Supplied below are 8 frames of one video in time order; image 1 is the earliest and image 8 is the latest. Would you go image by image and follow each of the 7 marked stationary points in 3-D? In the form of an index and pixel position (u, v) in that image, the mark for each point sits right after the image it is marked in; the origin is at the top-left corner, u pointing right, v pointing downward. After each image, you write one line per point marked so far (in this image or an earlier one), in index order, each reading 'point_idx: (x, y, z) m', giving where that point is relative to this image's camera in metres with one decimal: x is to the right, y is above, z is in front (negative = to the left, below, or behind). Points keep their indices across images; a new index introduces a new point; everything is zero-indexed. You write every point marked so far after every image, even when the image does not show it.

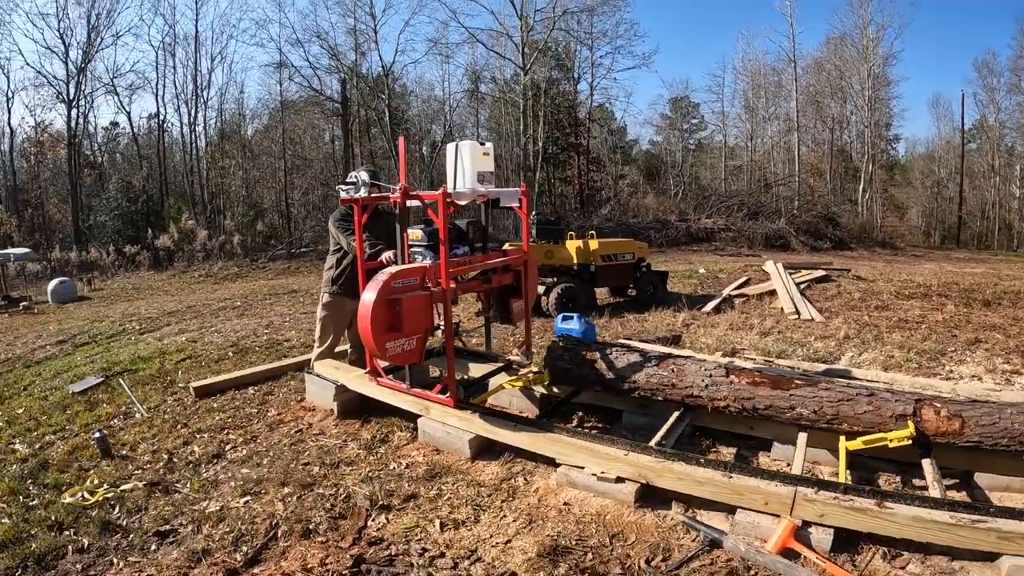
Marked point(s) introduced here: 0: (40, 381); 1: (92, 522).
0: (-4.4, -0.8, +6.2) m
1: (-1.9, -1.1, +3.1) m
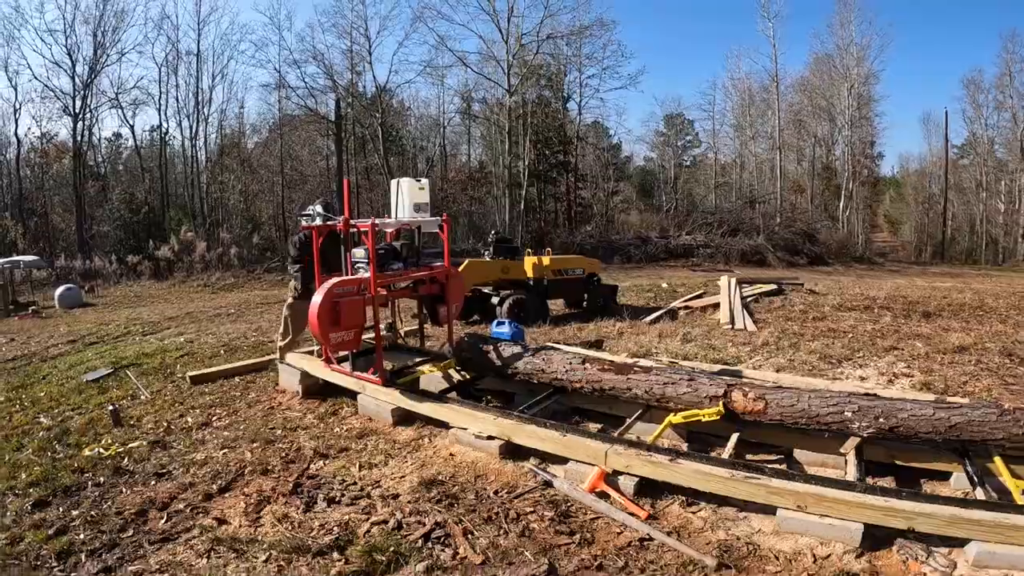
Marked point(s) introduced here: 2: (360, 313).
0: (-5.0, -0.9, +7.1) m
1: (-2.5, -1.1, +4.0) m
2: (-1.0, -0.2, +4.3) m
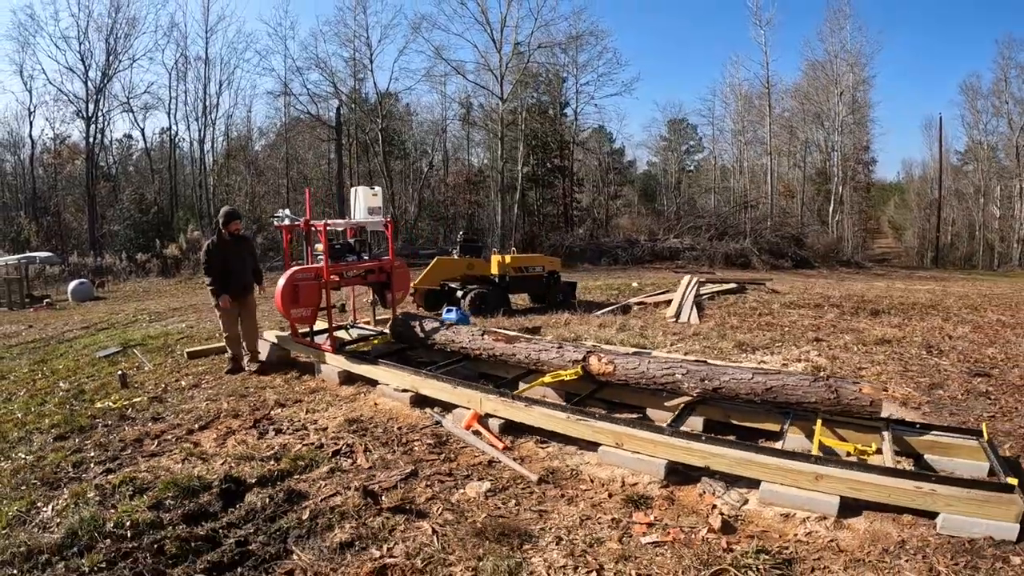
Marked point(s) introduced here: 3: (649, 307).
0: (-5.6, -0.8, +8.2) m
1: (-3.2, -1.0, +5.1) m
2: (-1.7, 0.0, +5.4) m
3: (+2.5, -0.4, +11.2) m
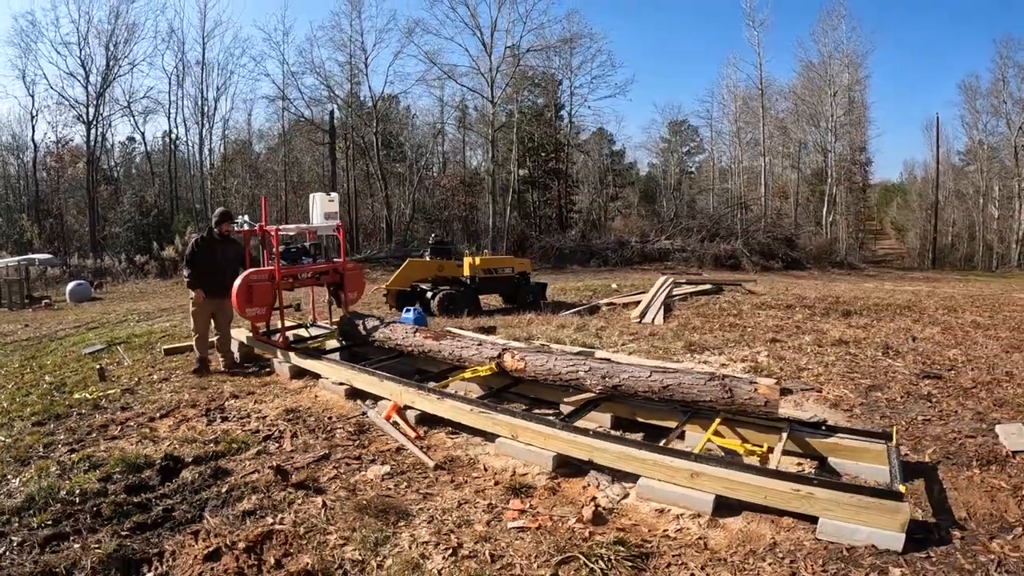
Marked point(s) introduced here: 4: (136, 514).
0: (-6.1, -0.8, +8.6) m
1: (-3.7, -1.0, +5.5) m
2: (-2.2, -0.1, +5.8) m
3: (+2.0, -0.4, +11.6) m
4: (-2.0, -1.2, +3.3) m
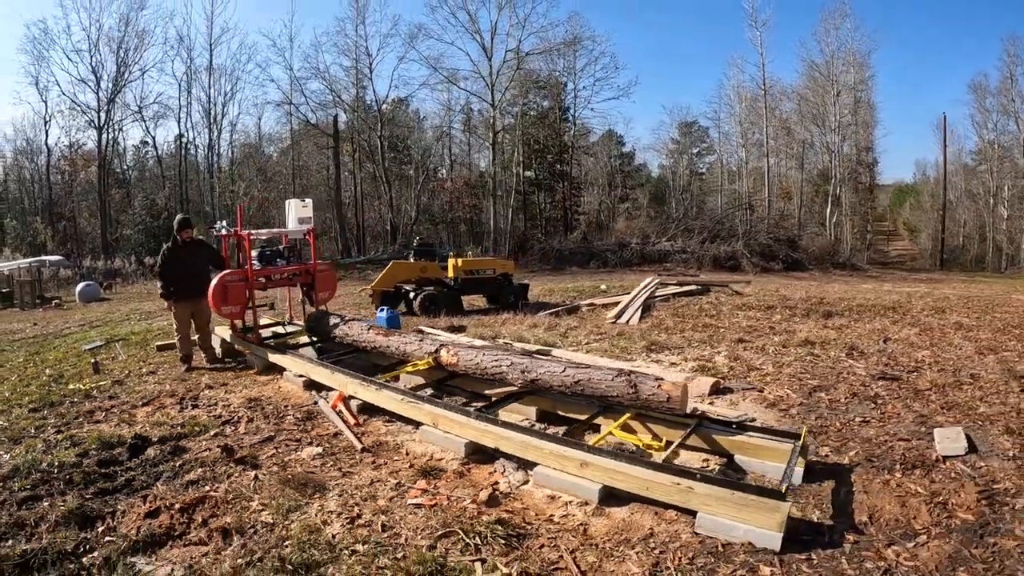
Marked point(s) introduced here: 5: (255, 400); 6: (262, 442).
0: (-6.5, -0.8, +9.2) m
1: (-4.2, -1.0, +6.0) m
2: (-2.7, -0.1, +6.2) m
3: (+1.6, -0.4, +11.9) m
4: (-2.5, -1.2, +3.8) m
5: (-2.1, -0.9, +5.2) m
6: (-1.6, -1.0, +4.1) m
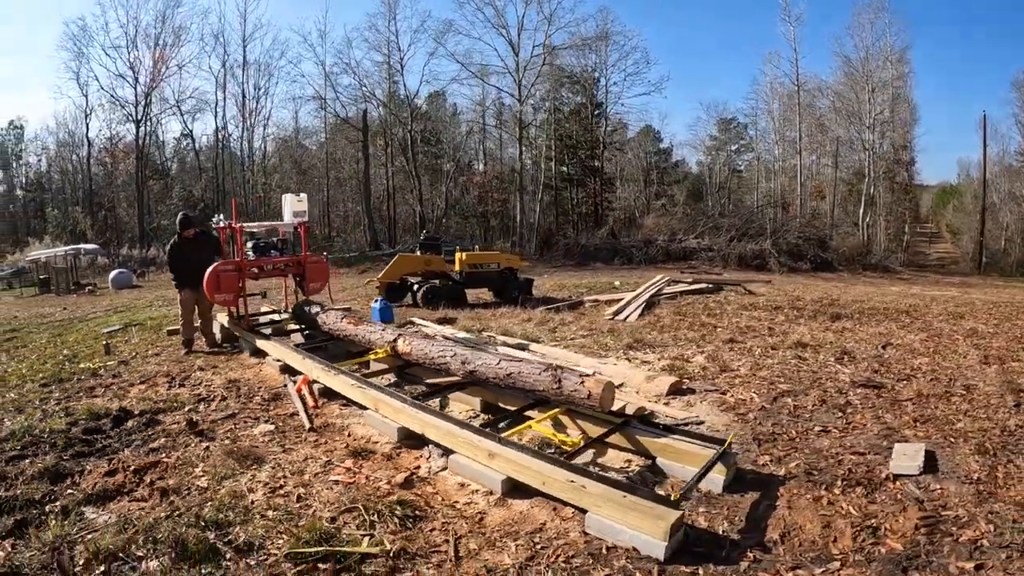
0: (-6.6, -0.6, +9.8) m
1: (-4.5, -0.9, +6.5) m
2: (-2.9, 0.0, +6.7) m
3: (+1.7, -0.3, +12.1) m
4: (-2.9, -1.1, +4.2) m
5: (-2.4, -0.8, +5.6) m
6: (-2.0, -0.9, +4.5) m
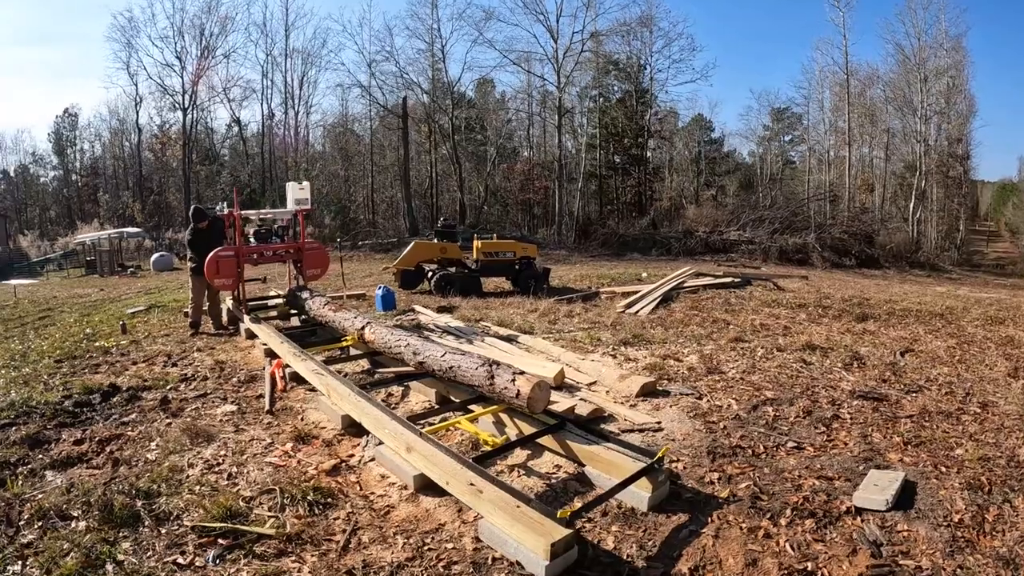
0: (-6.5, -0.3, +10.4) m
1: (-4.6, -0.7, +7.0) m
2: (-3.0, +0.2, +7.0) m
3: (+2.0, -0.2, +12.0) m
4: (-3.2, -1.0, +4.6) m
5: (-2.7, -0.7, +5.9) m
6: (-2.4, -0.8, +4.8) m
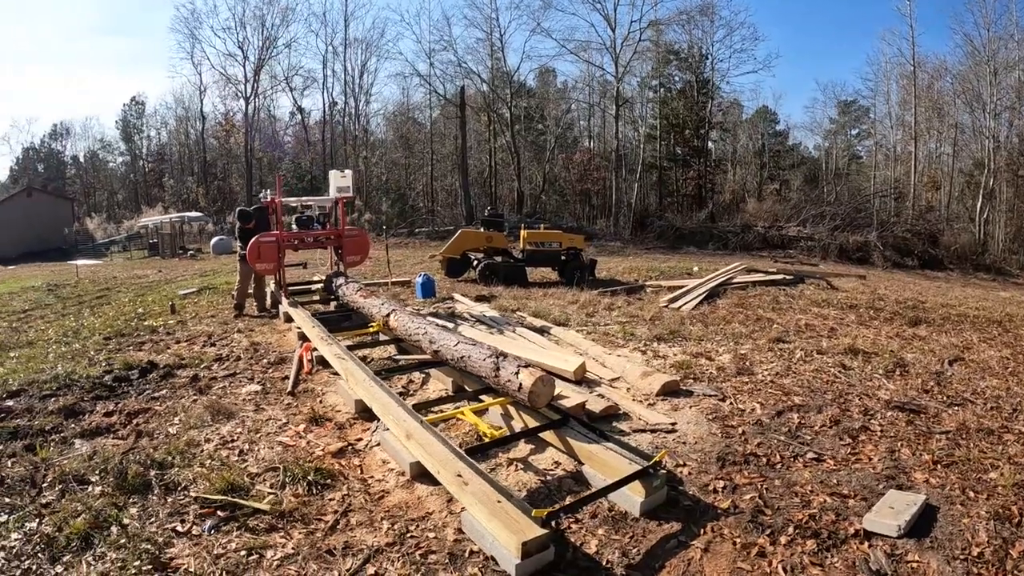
0: (-5.8, +0.1, +11.0) m
1: (-4.3, -0.4, +7.4) m
2: (-2.7, +0.4, +7.2) m
3: (+2.7, -0.1, +11.8) m
4: (-3.1, -0.8, +4.9) m
5: (-2.4, -0.5, +6.1) m
6: (-2.2, -0.7, +5.0) m
